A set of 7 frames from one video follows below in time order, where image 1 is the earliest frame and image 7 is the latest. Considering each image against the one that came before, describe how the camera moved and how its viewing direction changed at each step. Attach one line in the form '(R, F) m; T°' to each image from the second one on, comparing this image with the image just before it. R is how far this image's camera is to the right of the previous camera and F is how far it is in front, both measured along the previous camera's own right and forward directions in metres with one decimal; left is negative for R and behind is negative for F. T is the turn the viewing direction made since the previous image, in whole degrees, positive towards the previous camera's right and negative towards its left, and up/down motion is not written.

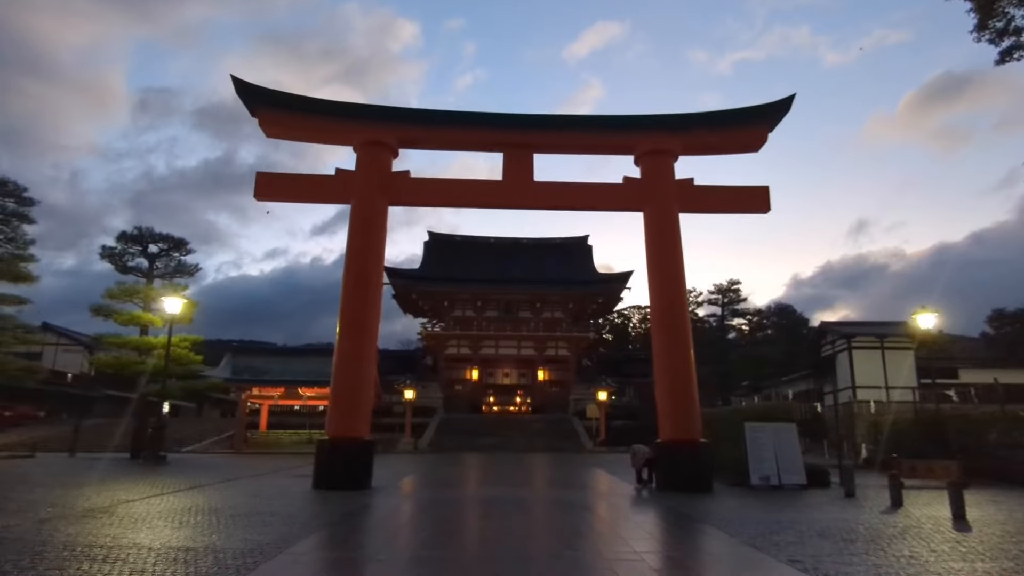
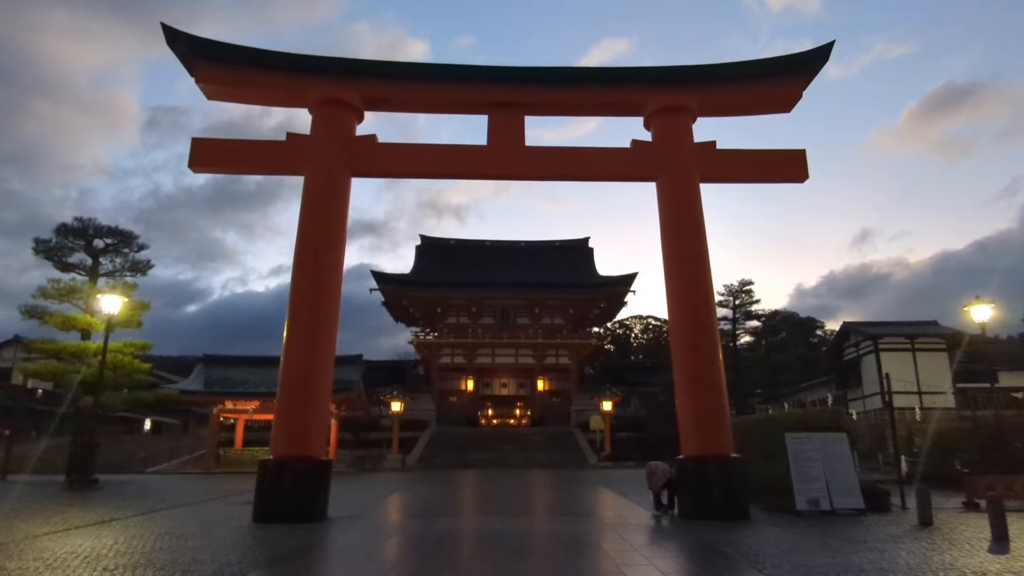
(+0.2, +1.8) m; 0°
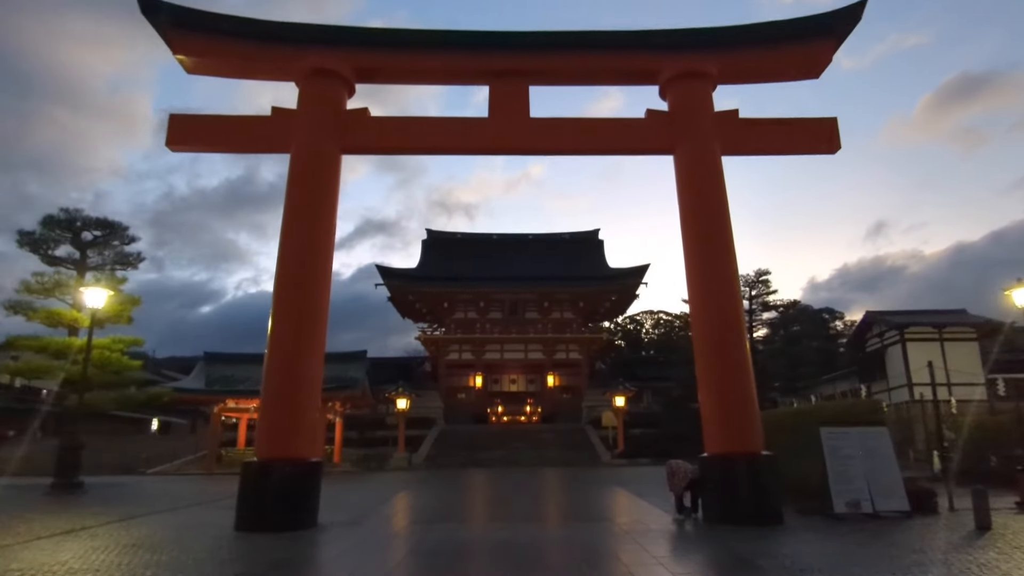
(+0.1, +0.7) m; -1°
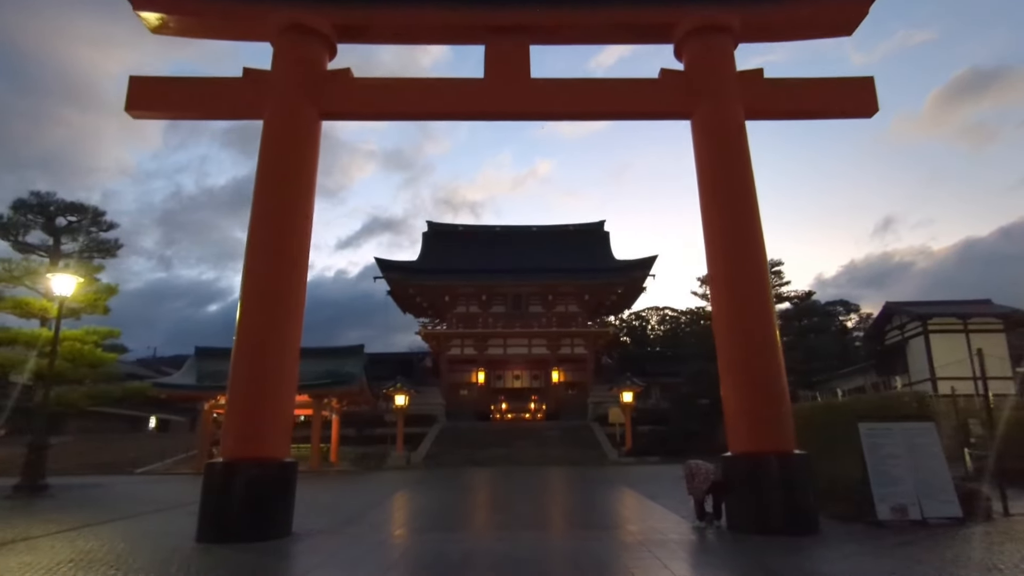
(+0.1, +0.9) m; 0°
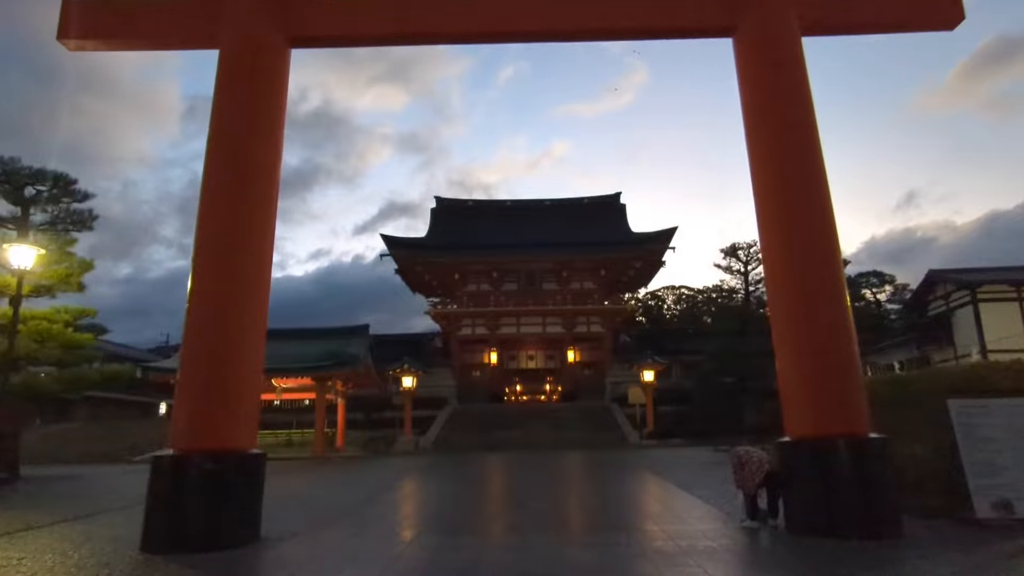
(+0.1, +1.2) m; -1°
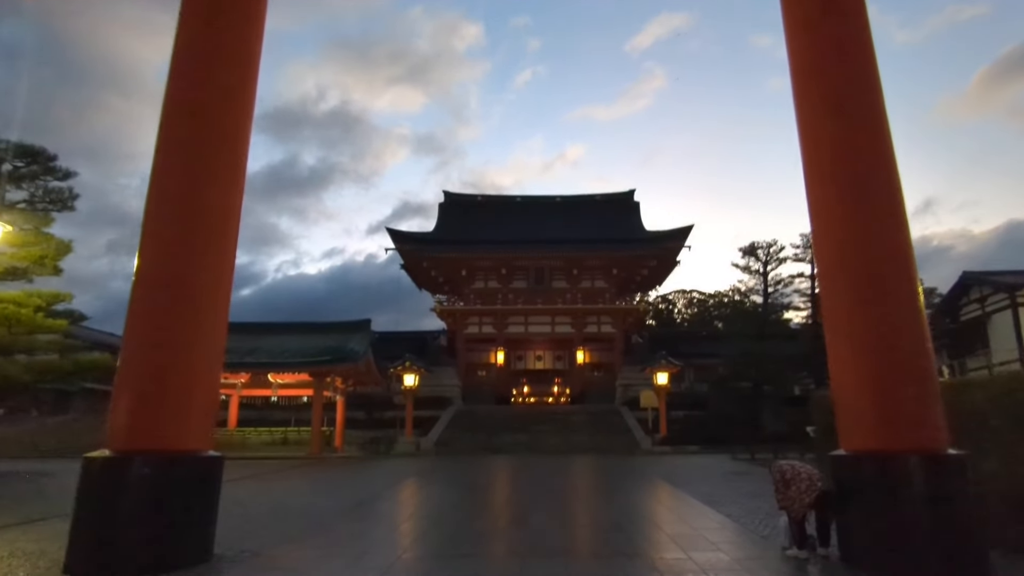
(0.0, +0.9) m; -1°
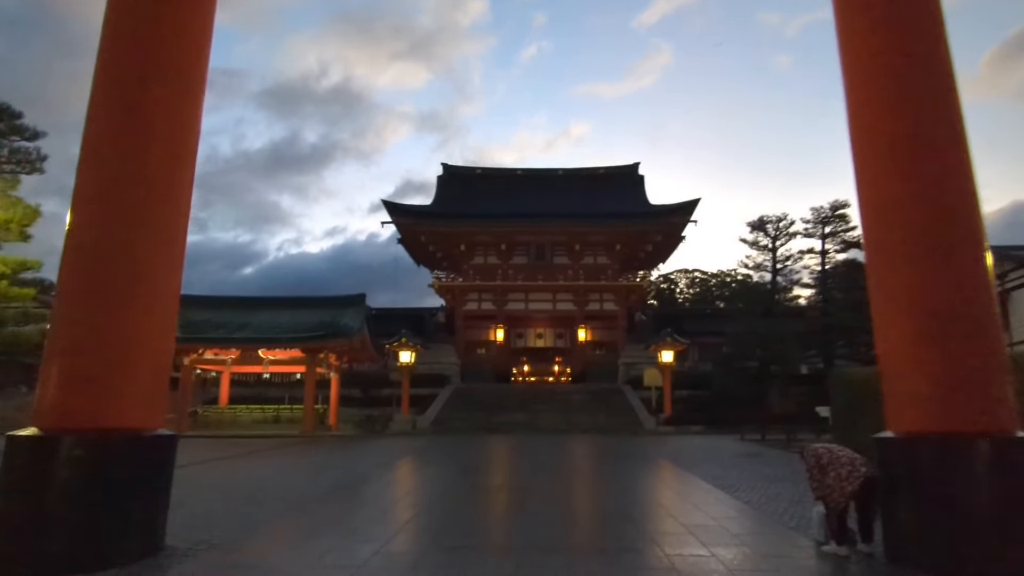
(0.0, +0.7) m; 0°
